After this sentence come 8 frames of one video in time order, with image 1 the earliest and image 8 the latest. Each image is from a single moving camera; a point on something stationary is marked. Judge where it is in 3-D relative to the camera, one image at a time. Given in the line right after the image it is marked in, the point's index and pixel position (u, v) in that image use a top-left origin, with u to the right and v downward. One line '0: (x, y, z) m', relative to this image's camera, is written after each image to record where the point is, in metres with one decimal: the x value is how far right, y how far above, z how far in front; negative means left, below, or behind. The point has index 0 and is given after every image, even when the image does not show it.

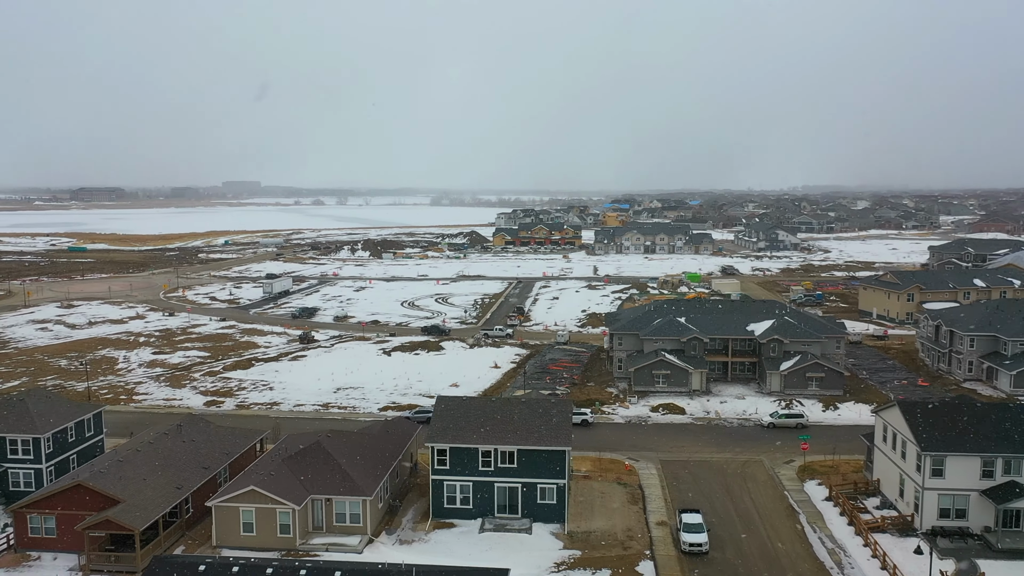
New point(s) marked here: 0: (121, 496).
0: (-9.3, -4.9, +19.6) m
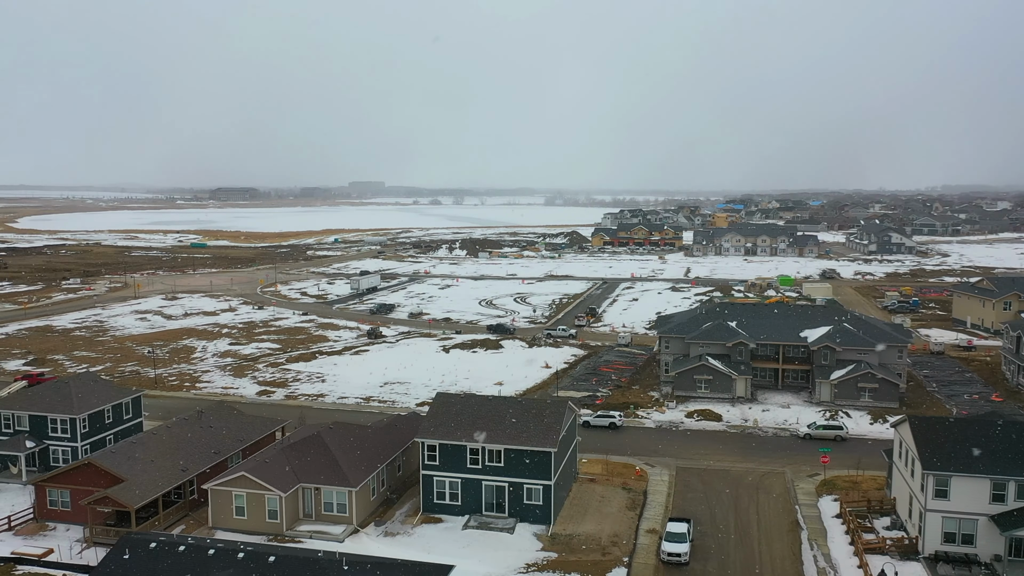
0: (-9.9, -4.7, +21.0) m
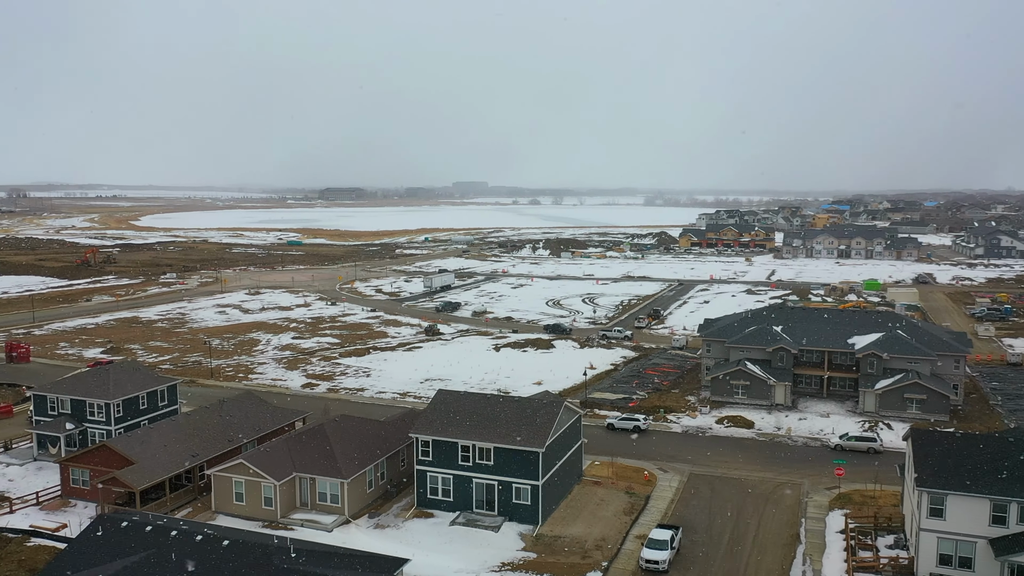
0: (-10.2, -4.6, +22.3) m
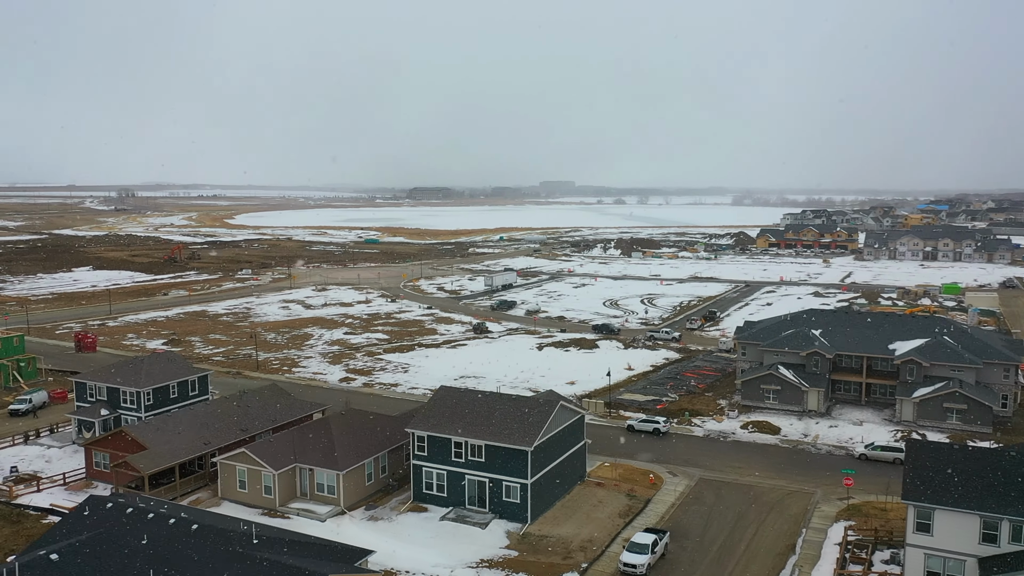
0: (-10.3, -4.4, +23.4) m
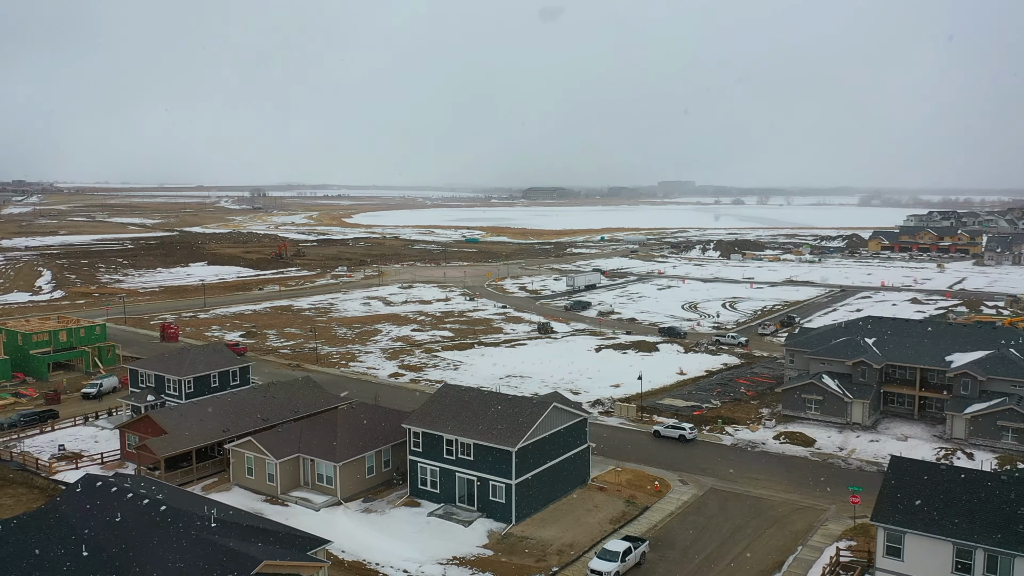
0: (-10.3, -4.2, +24.9) m
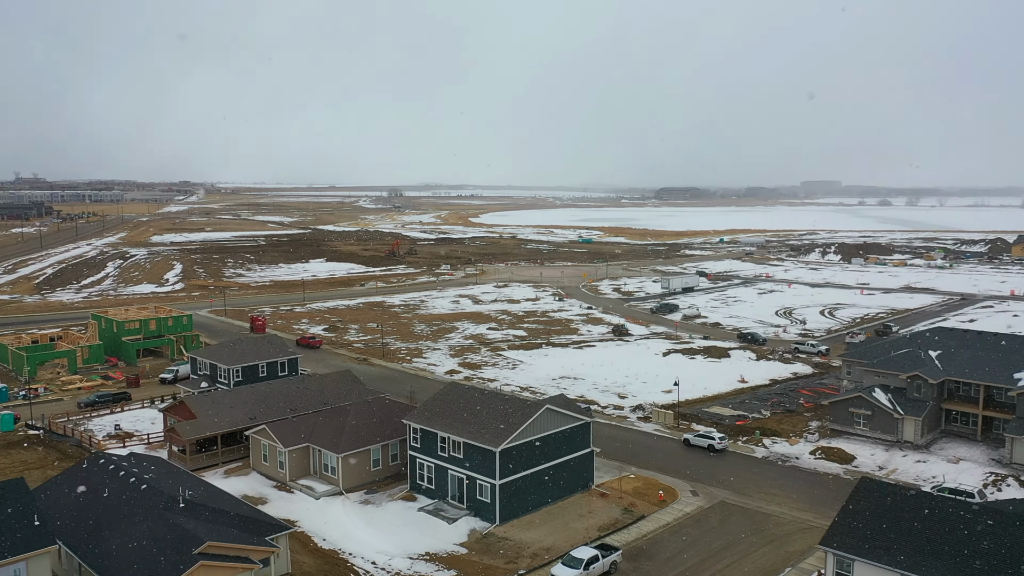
0: (-10.0, -4.0, +26.5) m
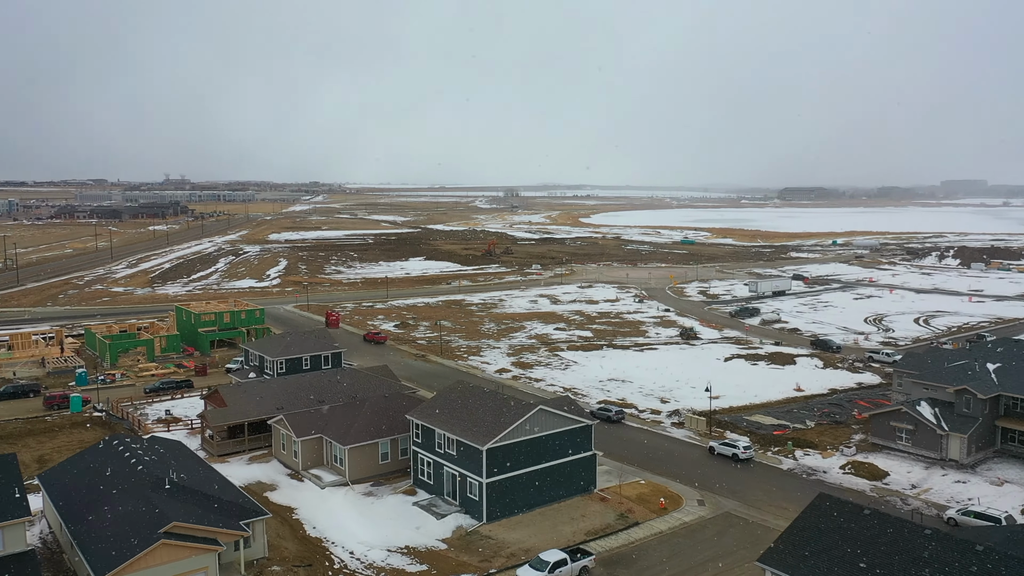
0: (-9.5, -3.9, +27.9) m
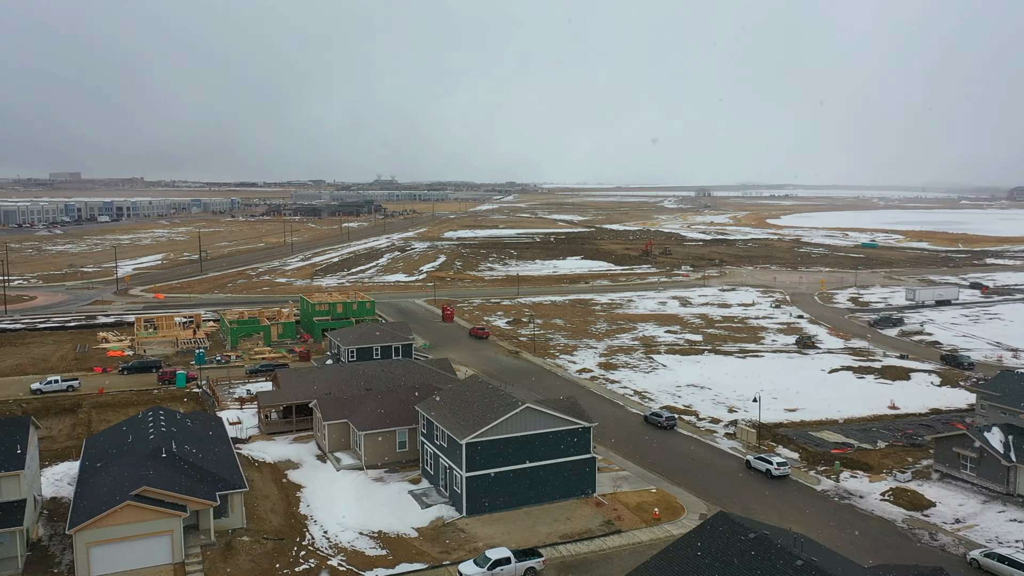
0: (-8.3, -3.5, +30.0) m
